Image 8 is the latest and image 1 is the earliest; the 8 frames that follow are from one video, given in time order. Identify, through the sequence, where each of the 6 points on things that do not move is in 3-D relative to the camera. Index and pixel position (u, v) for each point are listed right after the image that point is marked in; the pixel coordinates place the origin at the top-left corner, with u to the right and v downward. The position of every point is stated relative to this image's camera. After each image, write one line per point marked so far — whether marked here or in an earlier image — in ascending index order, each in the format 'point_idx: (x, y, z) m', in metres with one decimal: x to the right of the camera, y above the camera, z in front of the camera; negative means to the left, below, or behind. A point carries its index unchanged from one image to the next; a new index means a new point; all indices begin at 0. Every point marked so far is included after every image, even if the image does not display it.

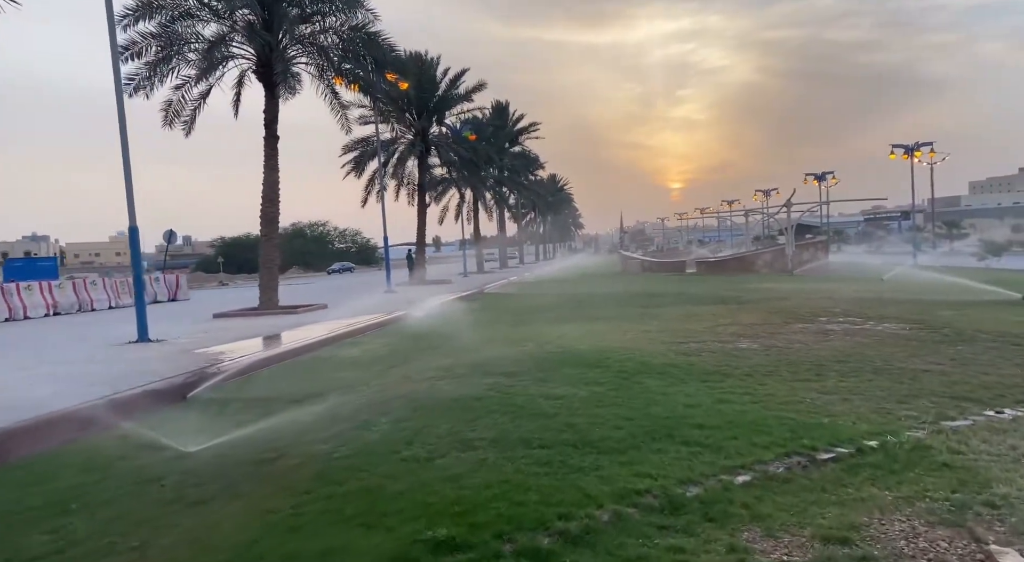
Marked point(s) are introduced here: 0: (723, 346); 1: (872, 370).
0: (+3.2, -1.0, +10.9) m
1: (+4.2, -1.0, +8.4) m
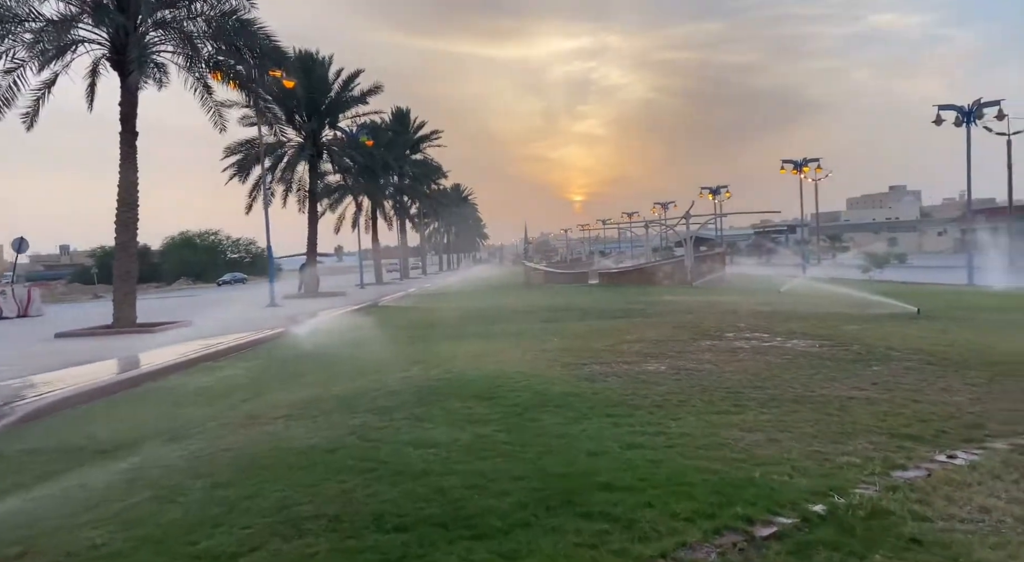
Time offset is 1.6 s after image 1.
0: (+1.6, -1.2, +9.8) m
1: (+2.9, -1.2, +7.5) m
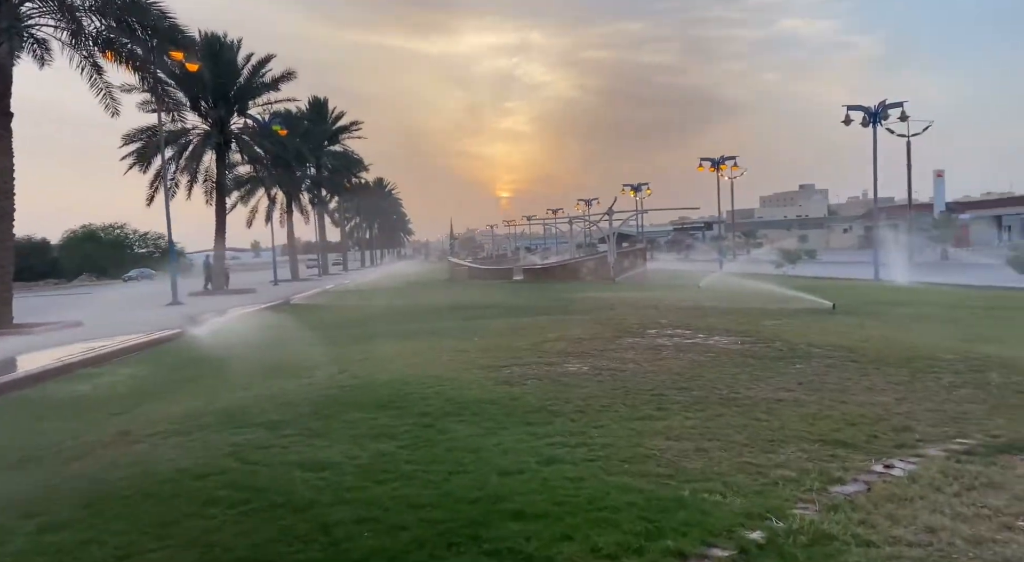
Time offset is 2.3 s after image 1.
0: (+0.5, -1.1, +9.3) m
1: (+2.0, -1.2, +7.1) m
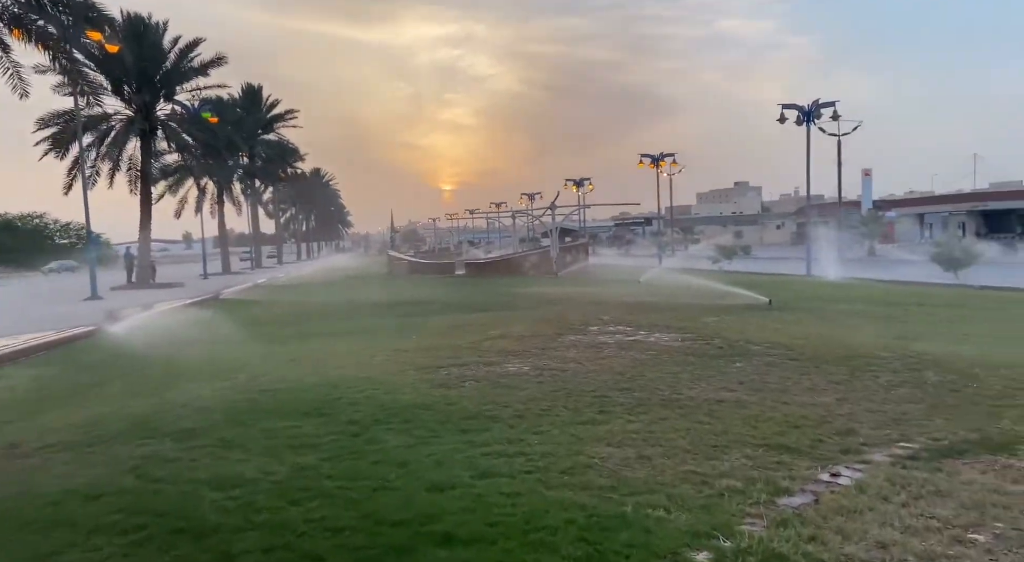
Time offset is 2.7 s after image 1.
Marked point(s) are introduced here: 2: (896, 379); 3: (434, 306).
0: (-0.3, -1.1, +8.9) m
1: (+1.4, -1.2, +6.9) m
2: (+4.1, -1.0, +7.8) m
3: (-2.0, -0.6, +18.5) m
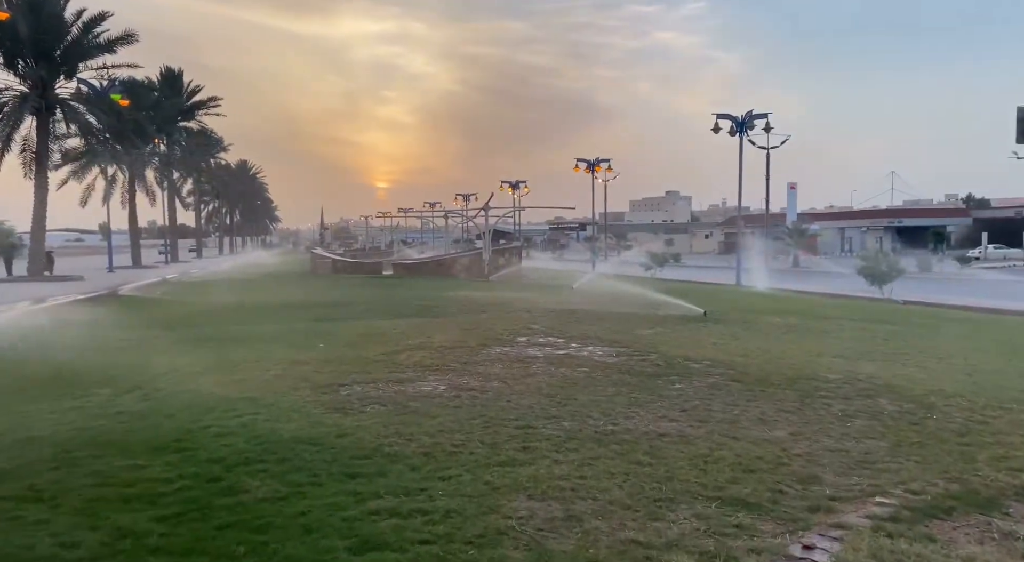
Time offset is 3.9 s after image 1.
0: (-1.2, -1.2, +7.8) m
1: (+0.7, -1.3, +5.9) m
2: (+3.3, -1.2, +7.0) m
3: (-3.8, -0.7, +17.2) m
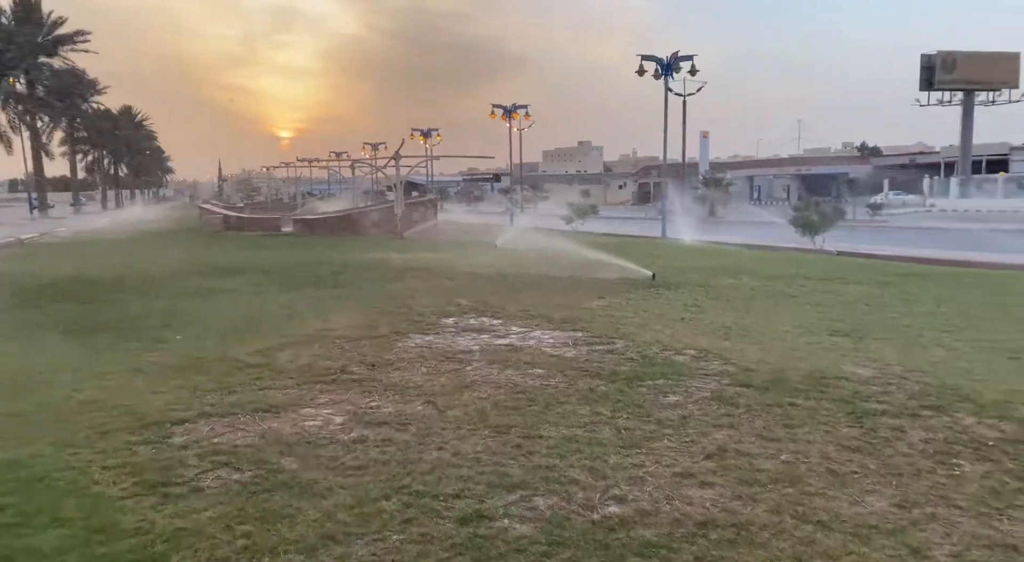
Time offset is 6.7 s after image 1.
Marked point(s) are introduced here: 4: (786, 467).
0: (-1.7, -1.0, +5.1) m
1: (+0.4, -1.2, +3.4) m
2: (+2.8, -1.0, +4.9) m
3: (-5.4, 0.0, +14.1) m
4: (+1.6, -1.1, +4.3) m
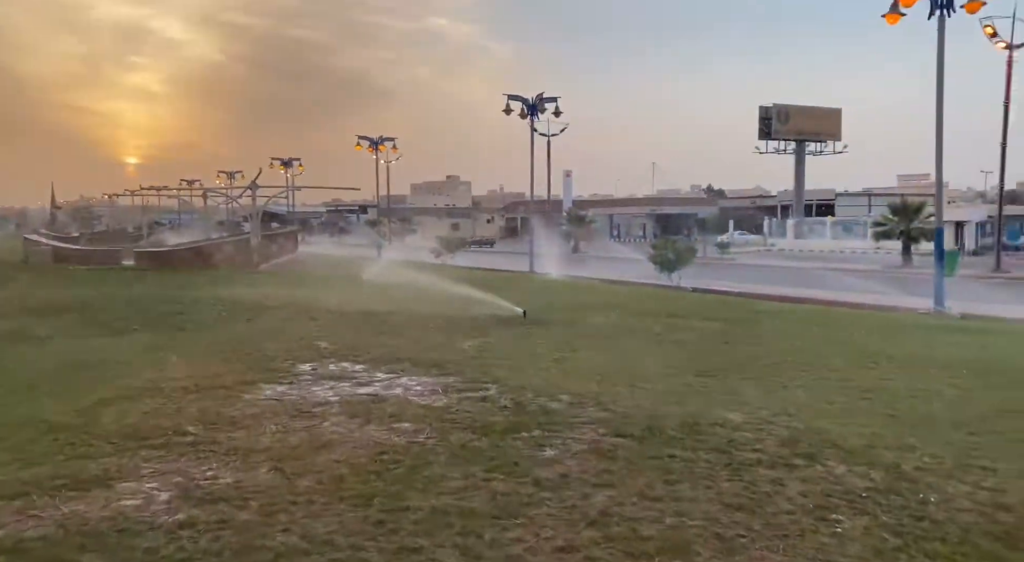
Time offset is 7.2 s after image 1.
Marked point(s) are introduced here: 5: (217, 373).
0: (-2.5, -1.3, +4.2) m
1: (-0.2, -1.5, +2.9) m
2: (+2.0, -1.4, +4.8) m
3: (-7.8, -0.7, +12.4) m
4: (+0.9, -1.4, +4.0) m
5: (-3.3, -1.0, +8.2) m
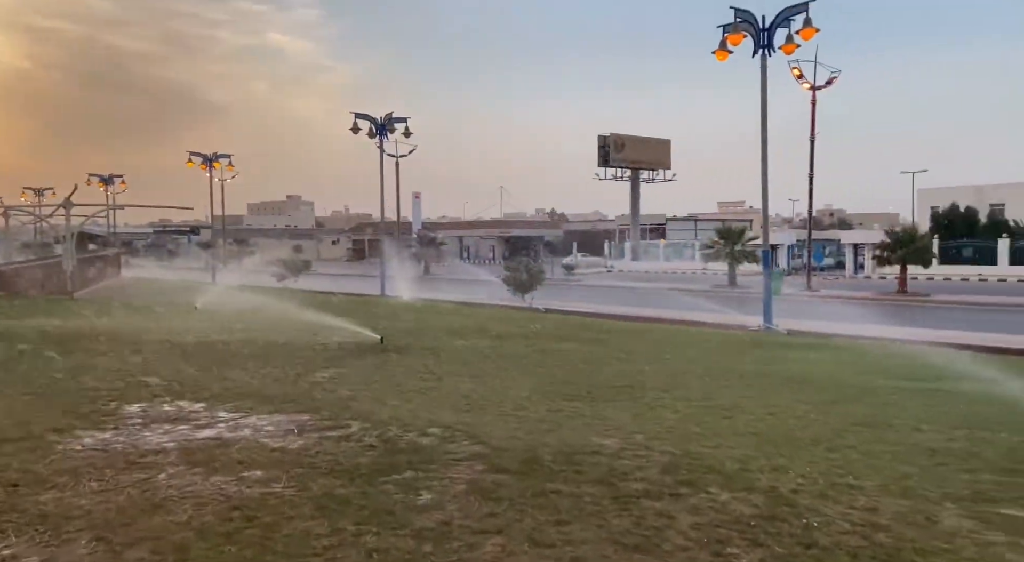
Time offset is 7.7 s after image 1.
0: (-3.1, -1.5, +3.1) m
1: (-0.5, -1.6, +2.4) m
2: (+1.2, -1.5, +4.7) m
3: (-9.9, -1.1, +10.1) m
4: (+0.3, -1.5, +3.7) m
5: (-4.7, -1.3, +6.9) m
